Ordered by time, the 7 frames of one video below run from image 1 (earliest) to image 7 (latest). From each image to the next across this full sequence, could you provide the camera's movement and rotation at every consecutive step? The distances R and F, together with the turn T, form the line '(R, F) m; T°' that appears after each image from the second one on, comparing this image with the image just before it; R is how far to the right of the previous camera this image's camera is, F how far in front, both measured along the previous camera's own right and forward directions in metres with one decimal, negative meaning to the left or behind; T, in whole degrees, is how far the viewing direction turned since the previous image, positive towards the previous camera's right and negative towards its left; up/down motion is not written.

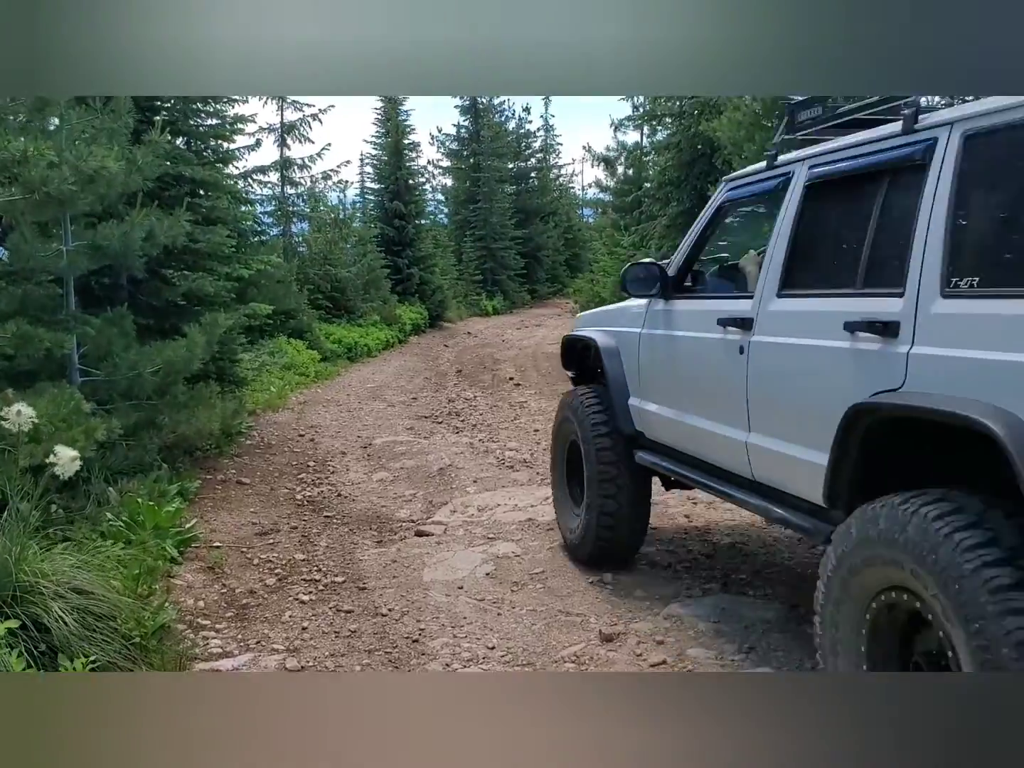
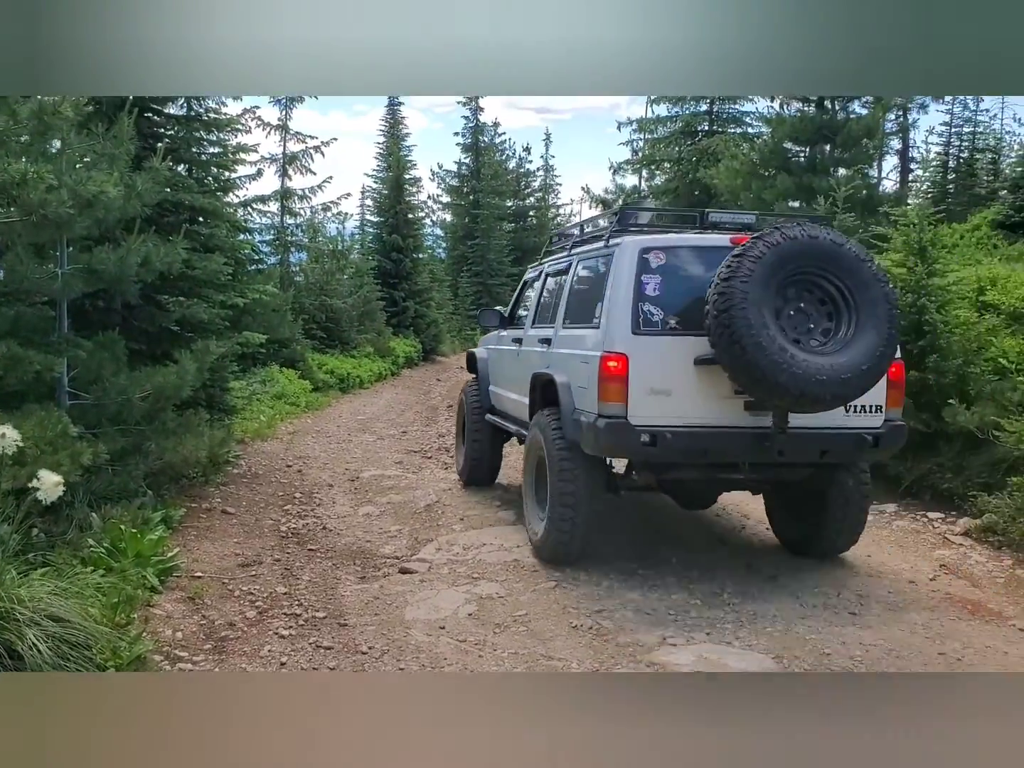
(0.0, 0.0) m; 0°
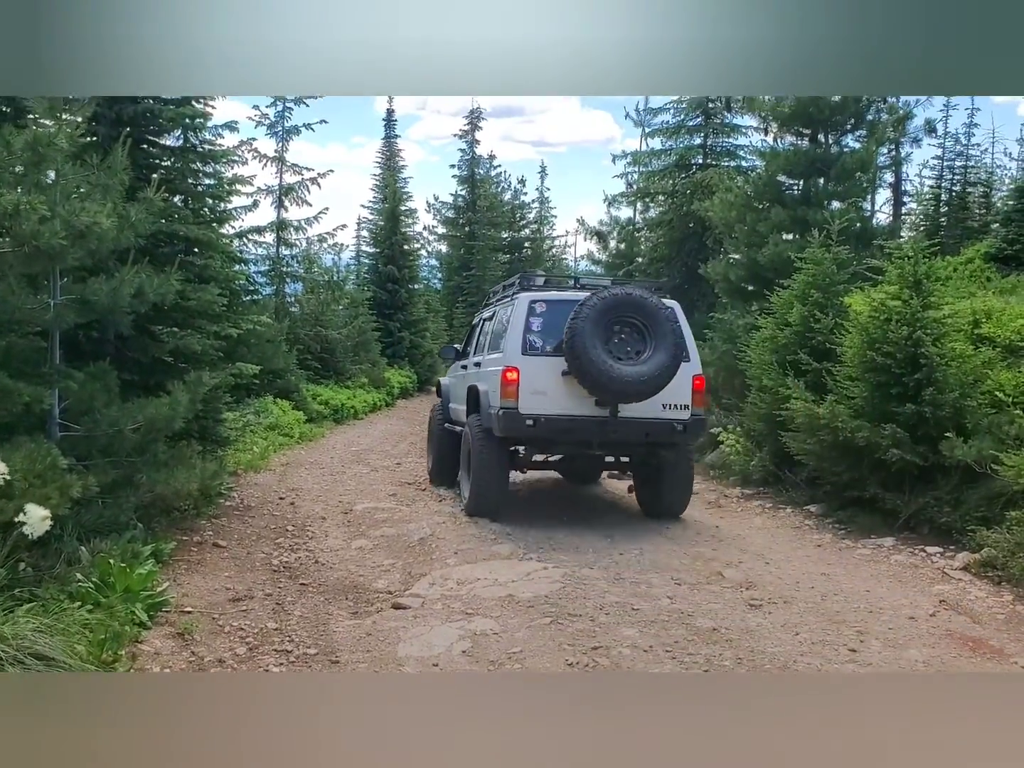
(0.0, 0.0) m; 0°
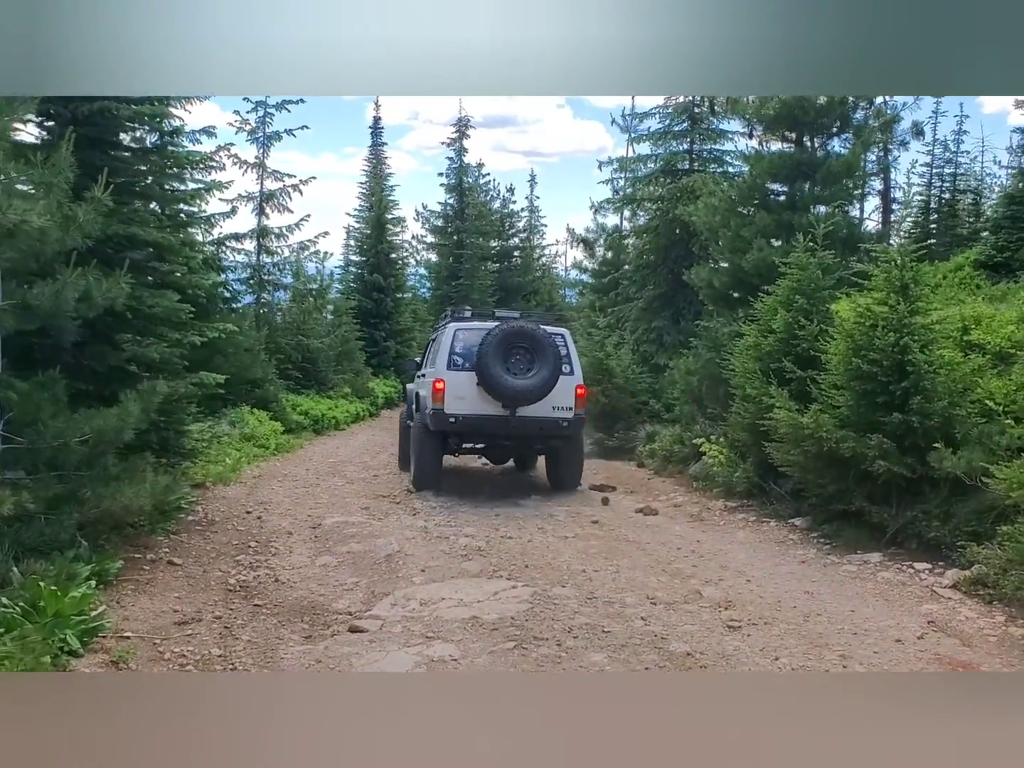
(+0.1, +0.1) m; 0°
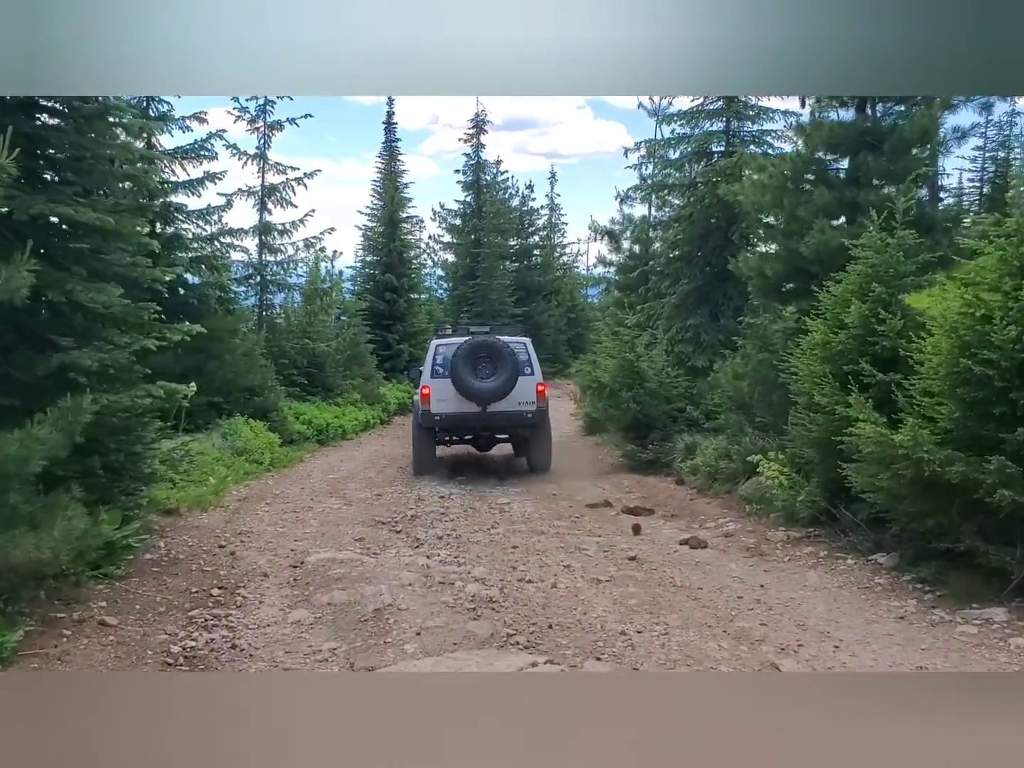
(0.0, +0.5) m; -1°
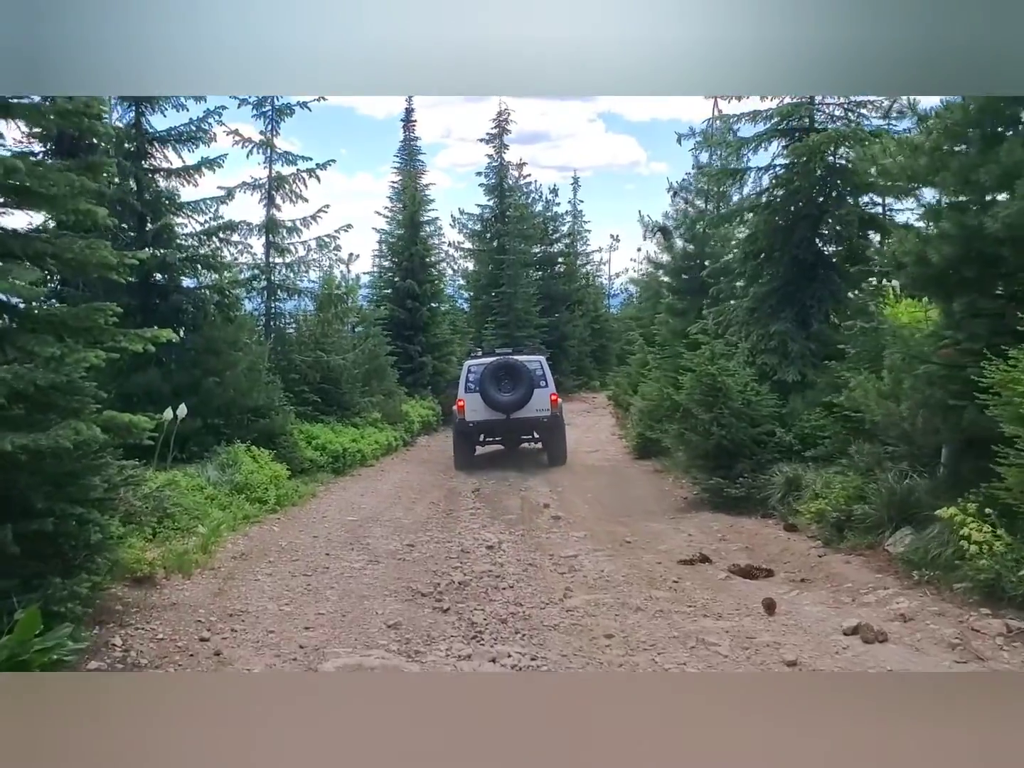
(-0.2, +0.8) m; -1°
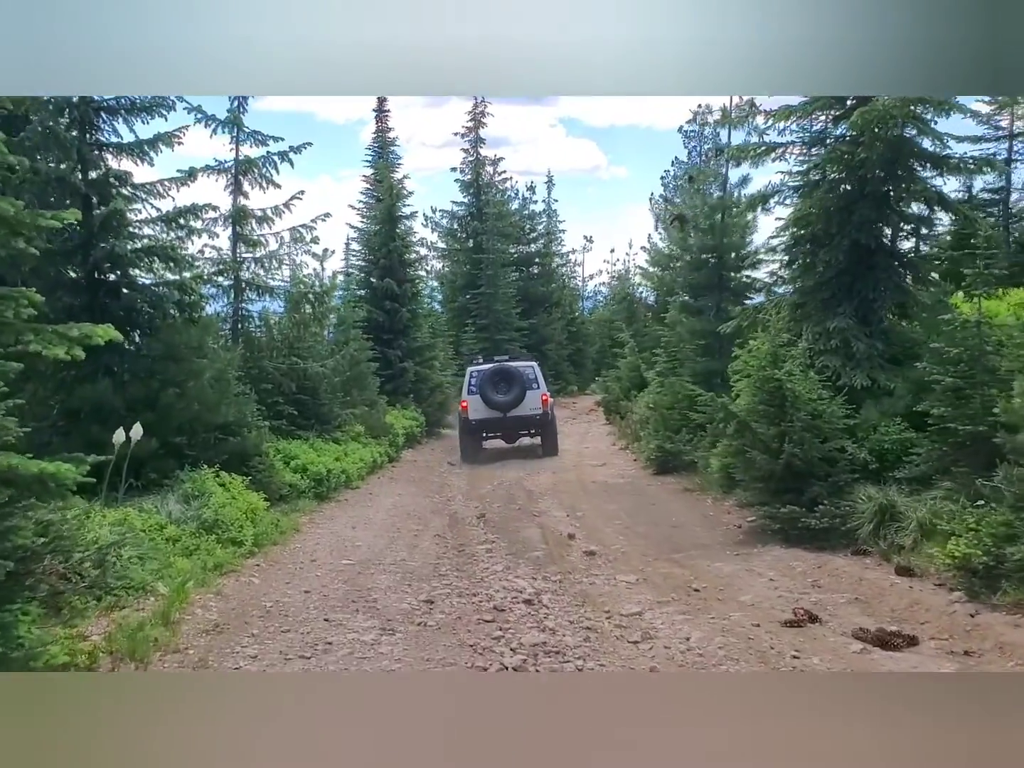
(-0.2, +0.7) m; +2°
